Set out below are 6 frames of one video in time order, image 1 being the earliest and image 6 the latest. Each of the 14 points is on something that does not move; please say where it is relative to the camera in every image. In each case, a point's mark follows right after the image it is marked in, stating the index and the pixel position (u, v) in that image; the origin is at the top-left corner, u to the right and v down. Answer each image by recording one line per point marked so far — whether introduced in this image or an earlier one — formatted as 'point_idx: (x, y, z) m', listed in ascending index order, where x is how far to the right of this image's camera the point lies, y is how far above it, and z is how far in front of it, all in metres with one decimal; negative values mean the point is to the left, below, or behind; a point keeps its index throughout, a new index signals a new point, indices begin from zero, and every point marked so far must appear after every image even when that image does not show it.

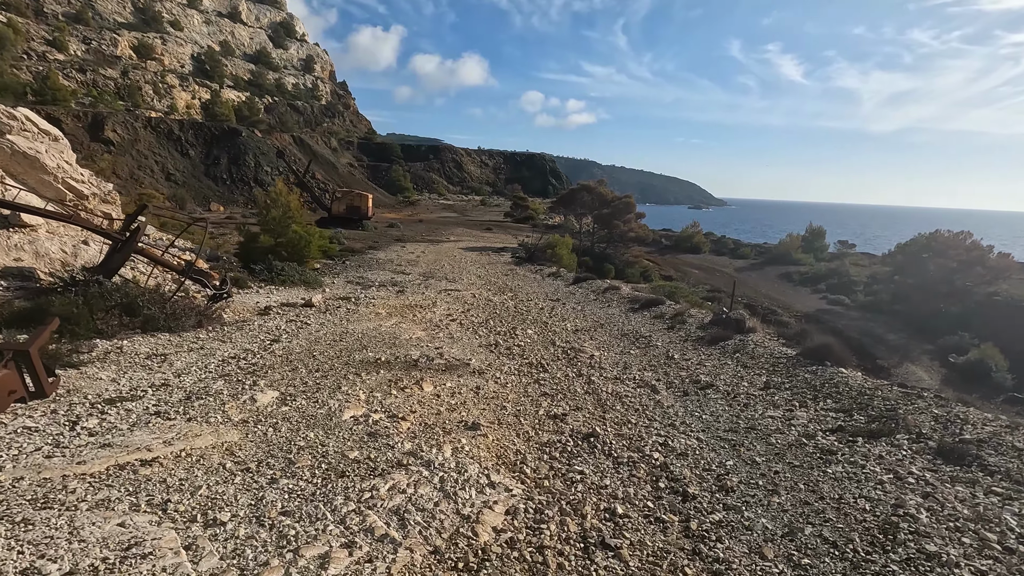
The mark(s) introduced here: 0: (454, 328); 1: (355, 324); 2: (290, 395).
0: (-1.6, -1.1, +14.4) m
1: (-4.1, -1.0, +13.9) m
2: (-3.4, -1.6, +8.0) m
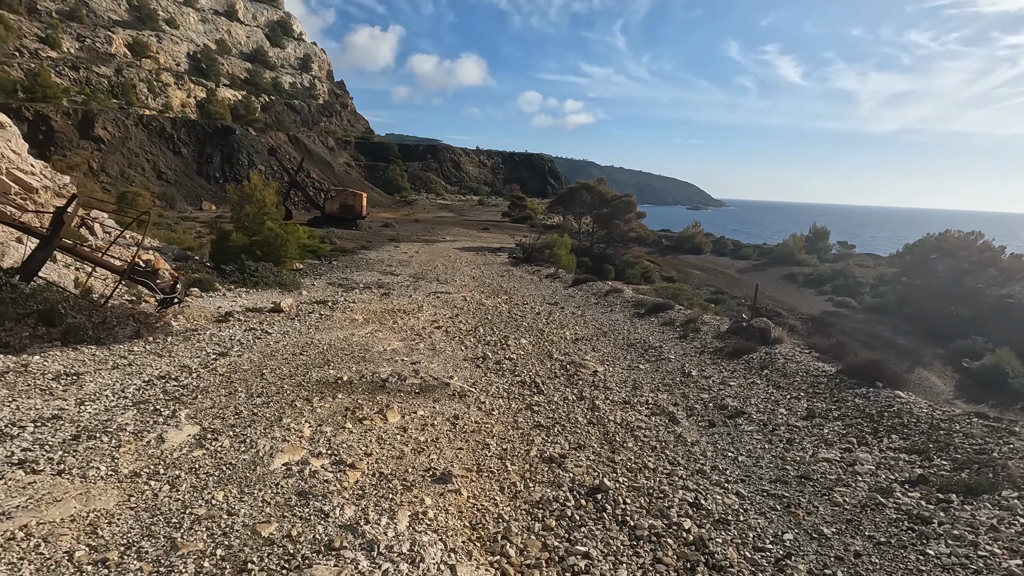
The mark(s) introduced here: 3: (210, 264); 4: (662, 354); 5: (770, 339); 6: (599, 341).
0: (-1.8, -1.2, +12.7) m
1: (-4.3, -1.0, +12.2) m
2: (-3.5, -1.7, +6.3) m
3: (-11.2, +0.9, +19.7) m
4: (+3.3, -1.4, +11.6) m
5: (+5.6, -1.1, +11.5) m
6: (+2.2, -1.3, +13.2) m
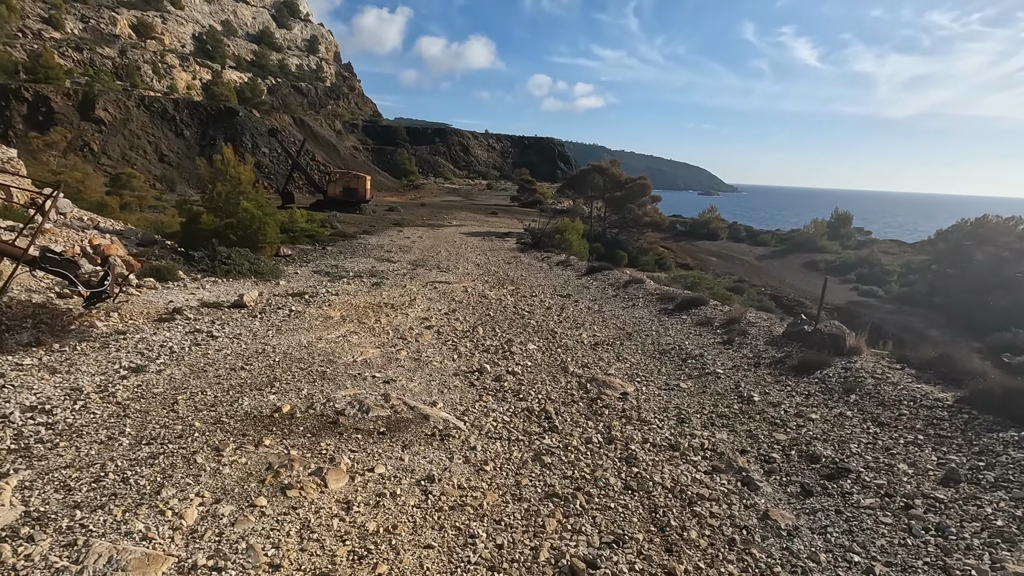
0: (-1.7, -1.1, +10.3) m
1: (-4.2, -0.9, +9.9) m
2: (-3.6, -1.7, +4.0) m
3: (-11.0, +1.3, +17.5) m
4: (+3.4, -1.4, +9.2) m
5: (+5.7, -1.1, +9.0) m
6: (+2.3, -1.2, +10.8) m
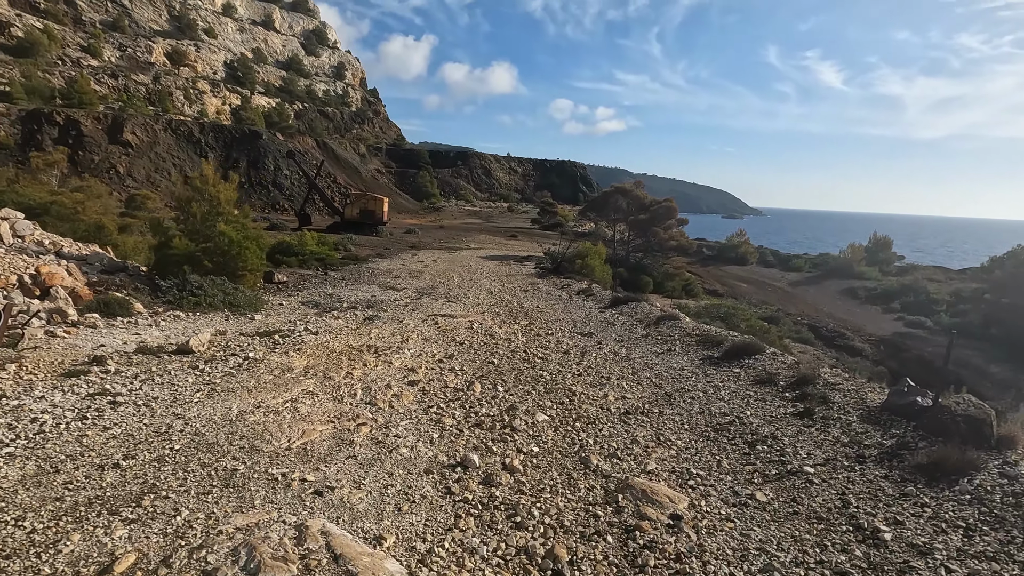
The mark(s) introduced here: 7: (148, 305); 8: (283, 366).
0: (-1.6, -1.8, +7.8) m
1: (-4.1, -1.6, +7.5) m
2: (-3.8, -2.2, +1.5) m
3: (-10.7, +0.3, +15.4) m
4: (+3.4, -2.1, +6.4) m
5: (+5.7, -1.8, +6.2) m
6: (+2.3, -2.0, +8.1) m
7: (-9.4, -0.4, +13.7) m
8: (-4.3, -1.4, +9.8) m
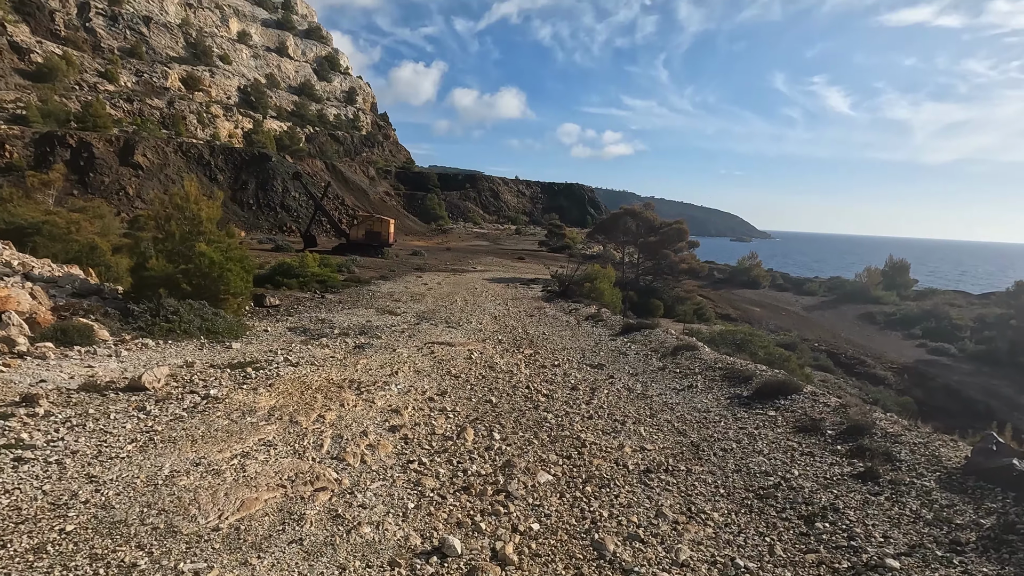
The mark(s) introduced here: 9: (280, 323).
0: (-1.7, -2.2, +6.5) m
1: (-4.2, -2.0, +6.2) m
2: (-3.9, -2.3, +0.2) m
3: (-10.6, -0.4, +14.3) m
4: (+3.3, -2.4, +5.0) m
5: (+5.6, -2.1, +4.8) m
6: (+2.3, -2.4, +6.7) m
7: (-9.3, -1.0, +12.5) m
8: (-4.3, -1.9, +8.5) m
9: (-7.5, -1.1, +17.2) m
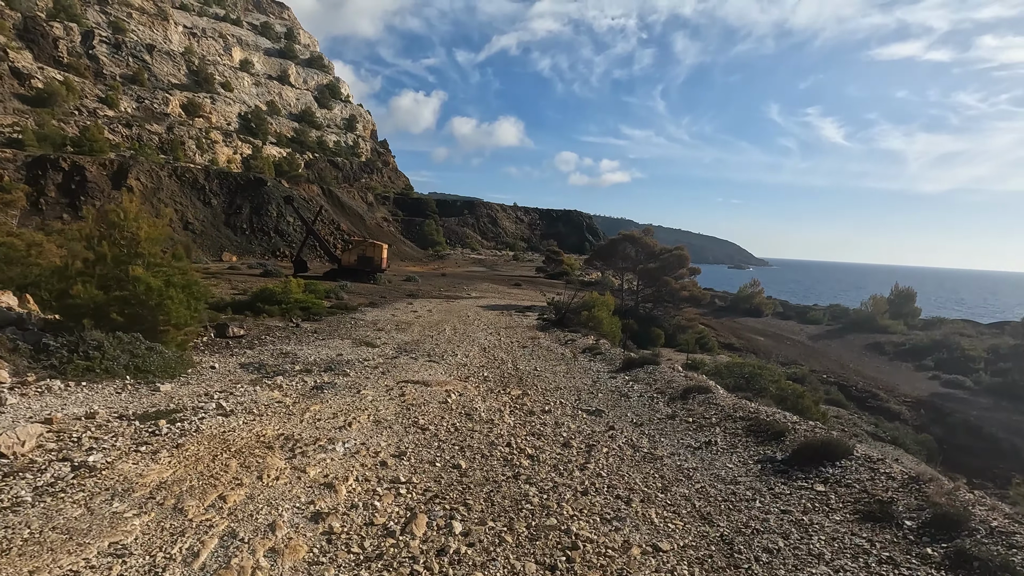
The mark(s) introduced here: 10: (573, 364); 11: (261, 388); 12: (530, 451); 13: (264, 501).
0: (-2.0, -2.5, +4.4) m
1: (-4.6, -2.3, +4.1) m
2: (-4.3, -2.3, -1.9) m
3: (-11.0, -1.1, +12.2) m
4: (+2.9, -2.7, +2.9) m
5: (+5.2, -2.4, +2.7) m
6: (+1.9, -2.8, +4.6) m
7: (-9.7, -1.6, +10.4) m
8: (-4.7, -2.3, +6.4) m
9: (-7.9, -2.0, +15.1) m
10: (+2.0, -2.7, +18.5) m
11: (-5.7, -2.3, +12.1) m
12: (+0.3, -2.7, +8.8) m
13: (-2.9, -2.5, +6.2) m
